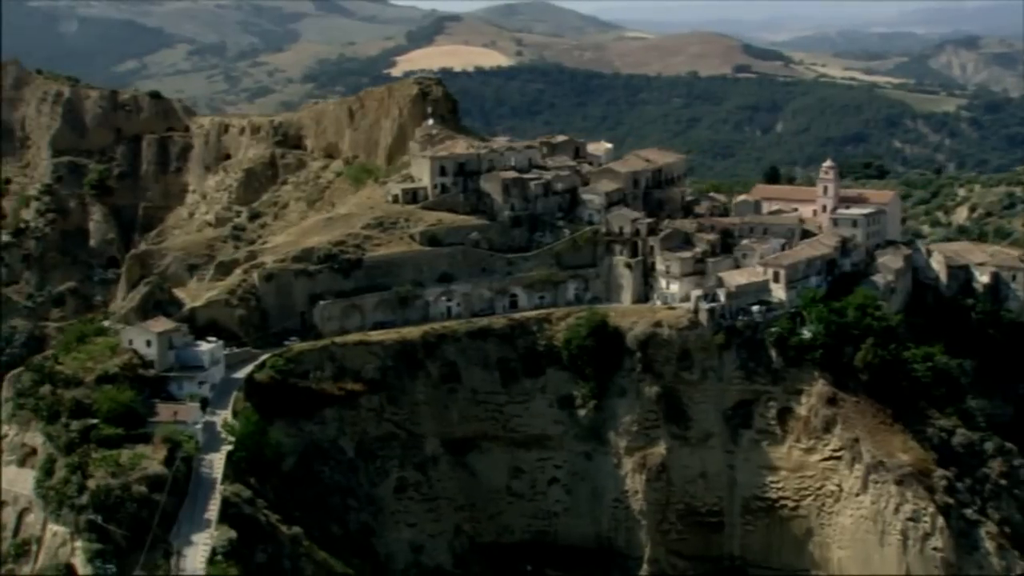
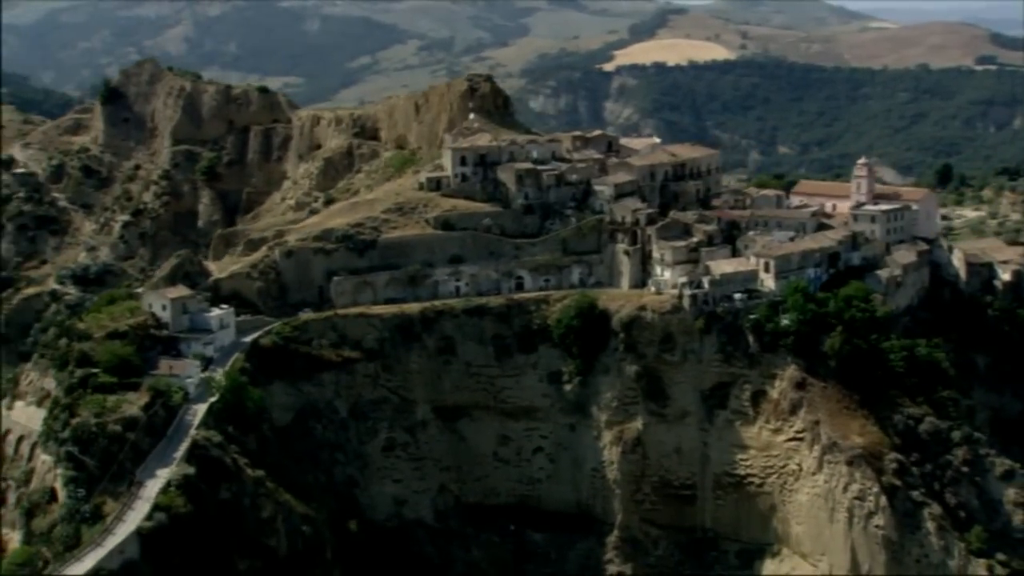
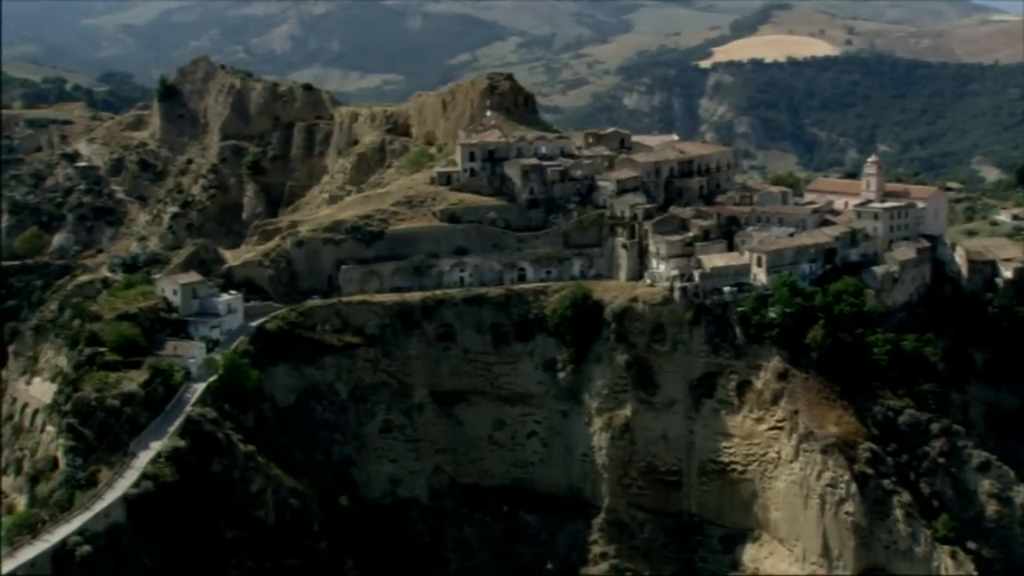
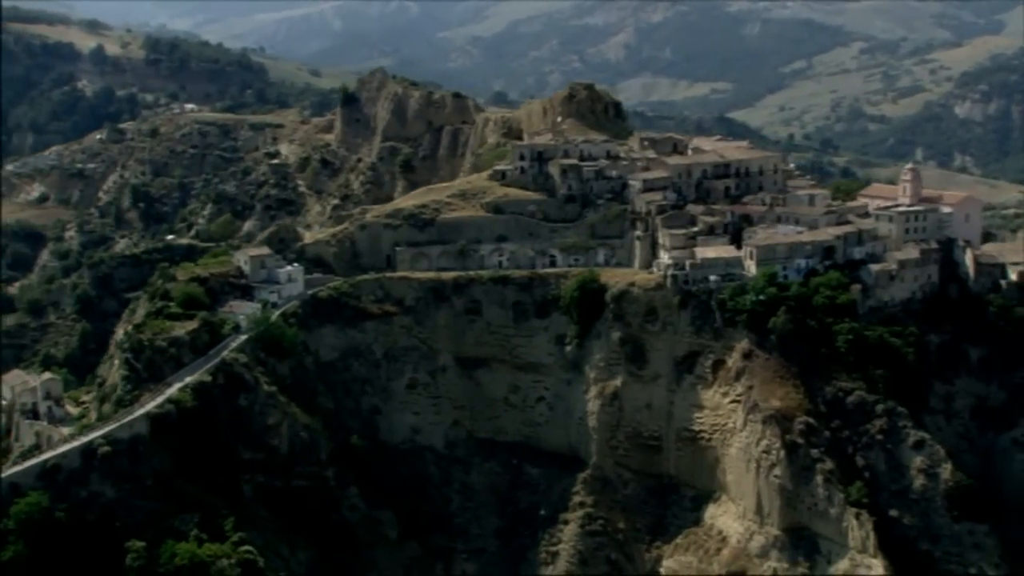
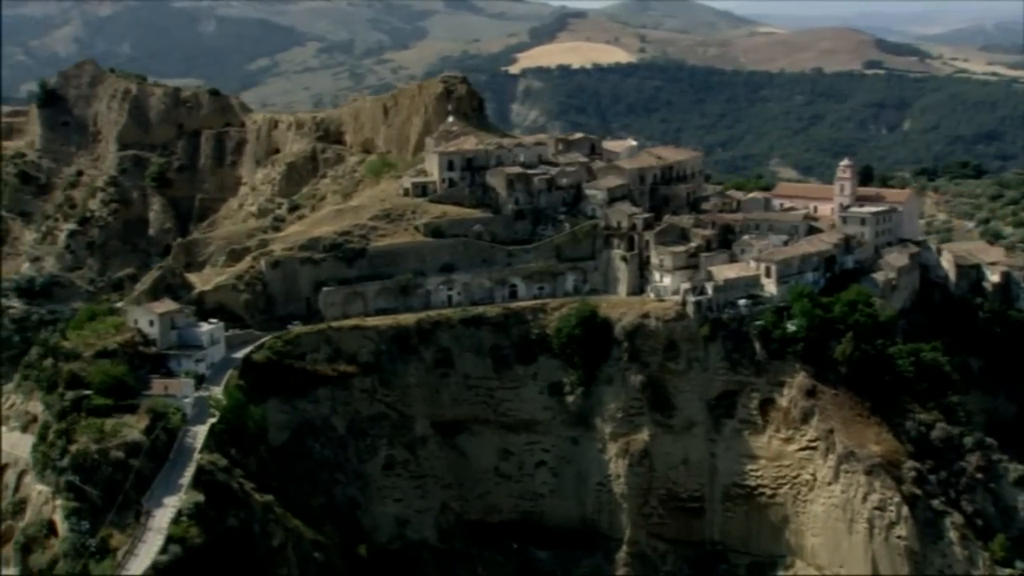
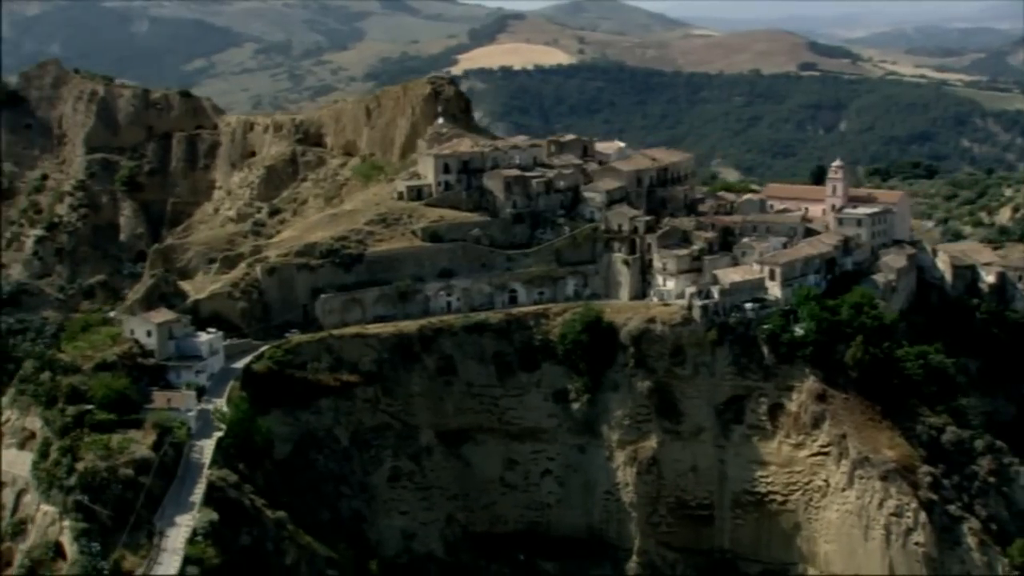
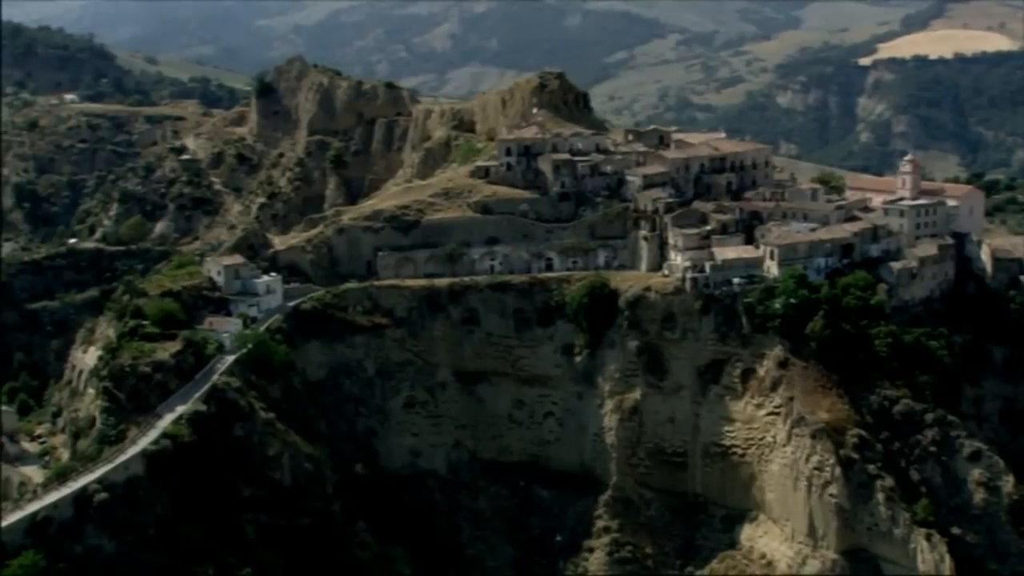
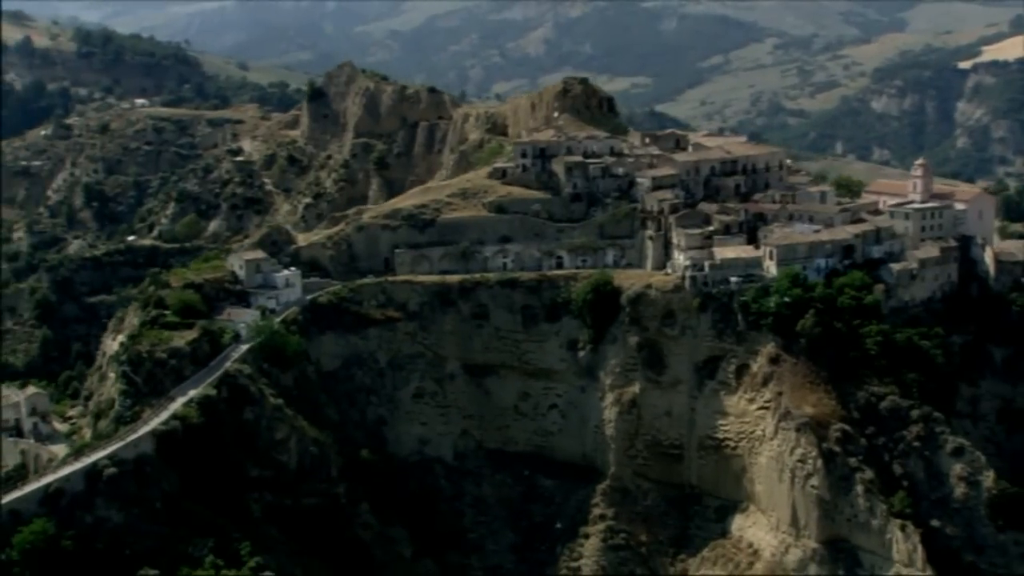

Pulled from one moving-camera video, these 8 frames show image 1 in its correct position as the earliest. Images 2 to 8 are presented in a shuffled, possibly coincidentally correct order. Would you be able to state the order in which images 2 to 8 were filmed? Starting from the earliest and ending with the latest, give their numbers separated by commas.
6, 5, 2, 3, 7, 8, 4
